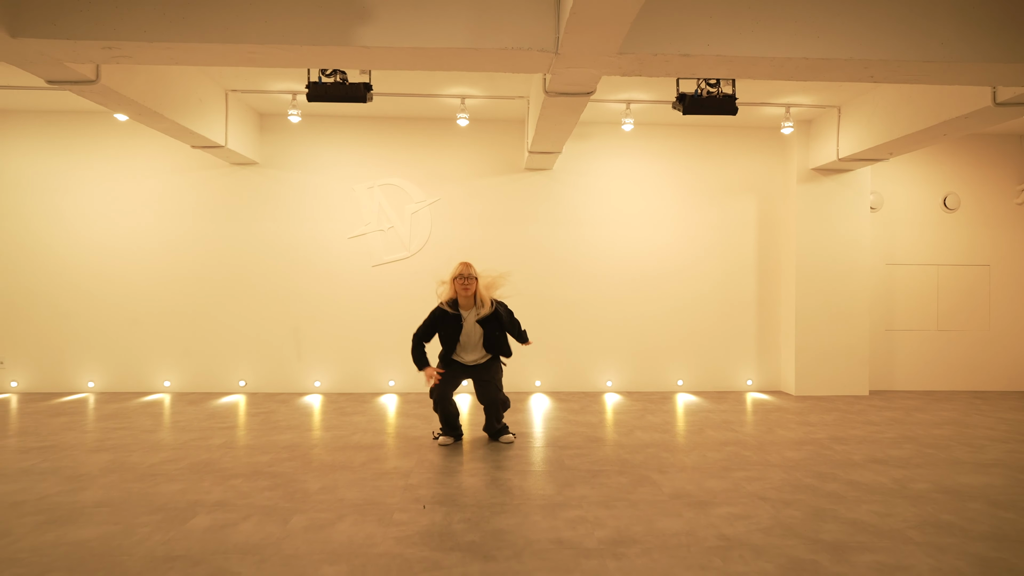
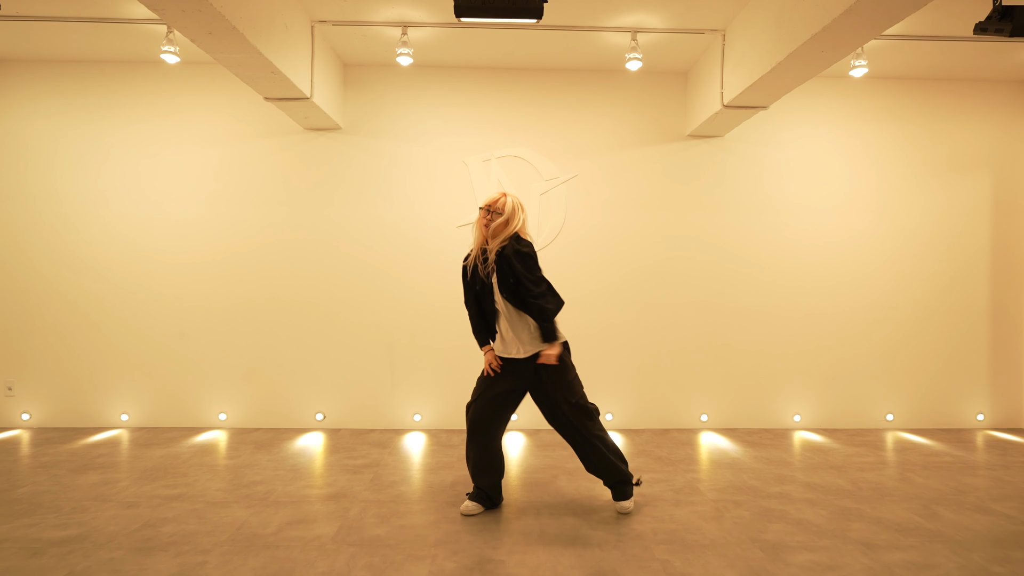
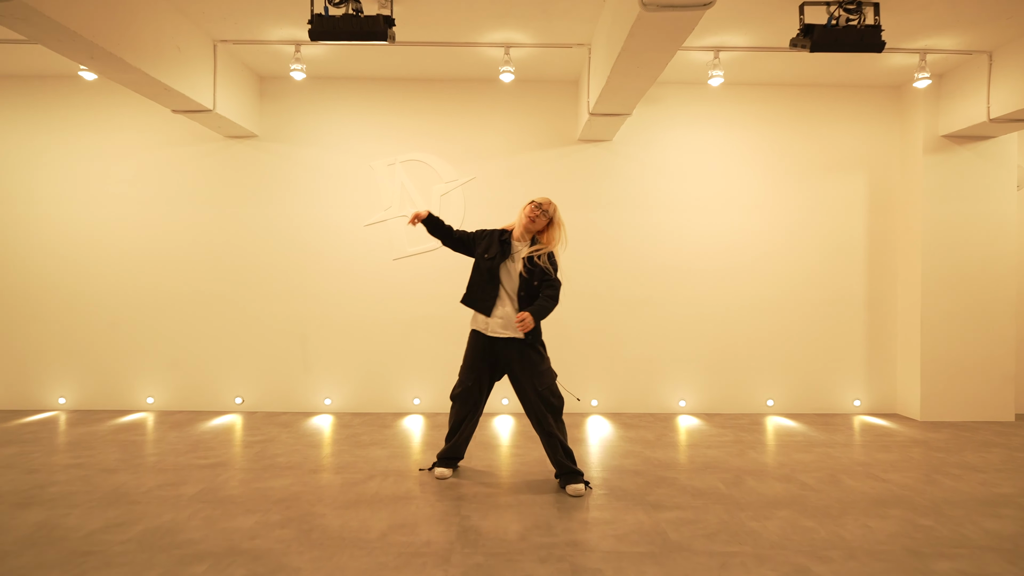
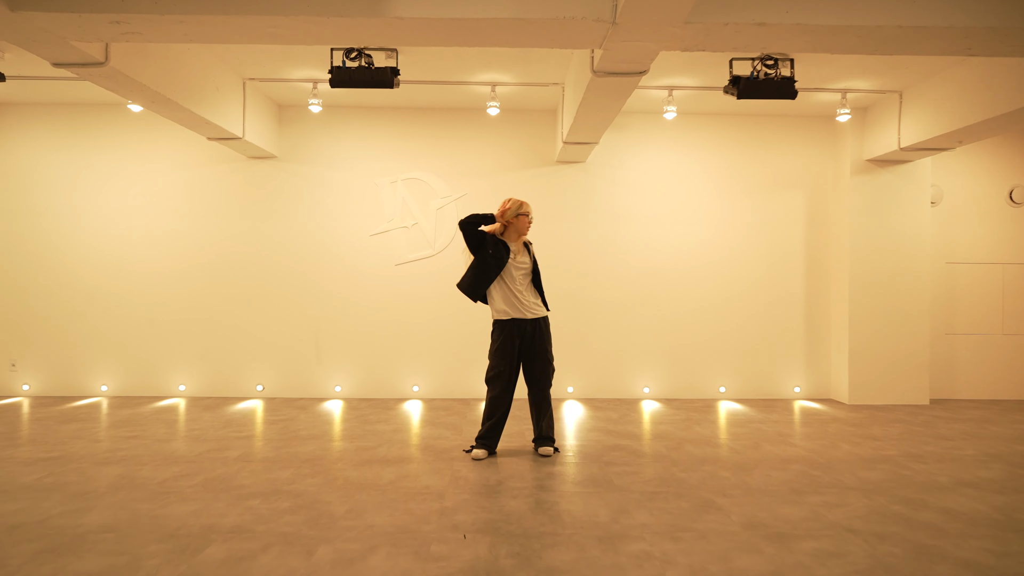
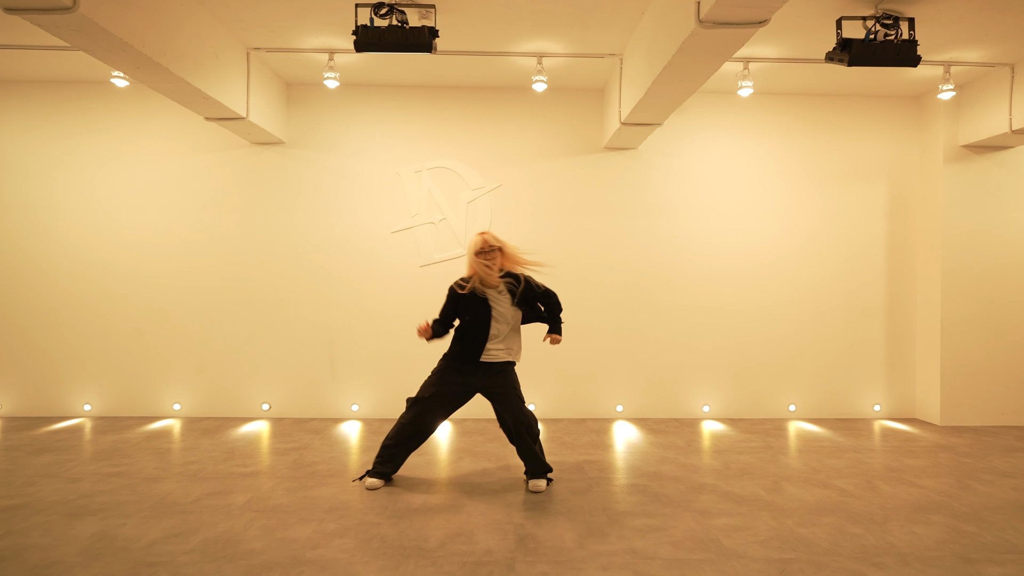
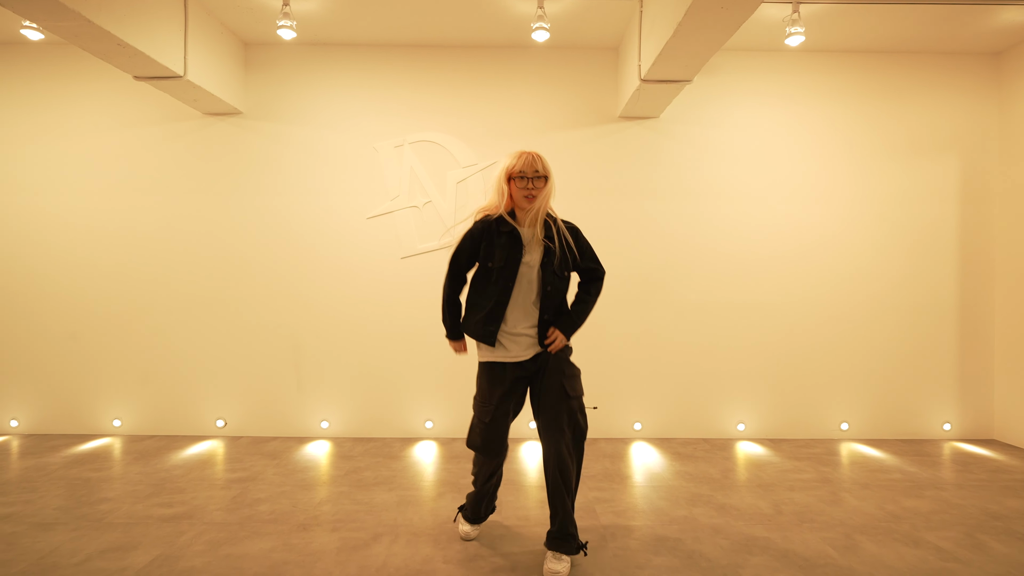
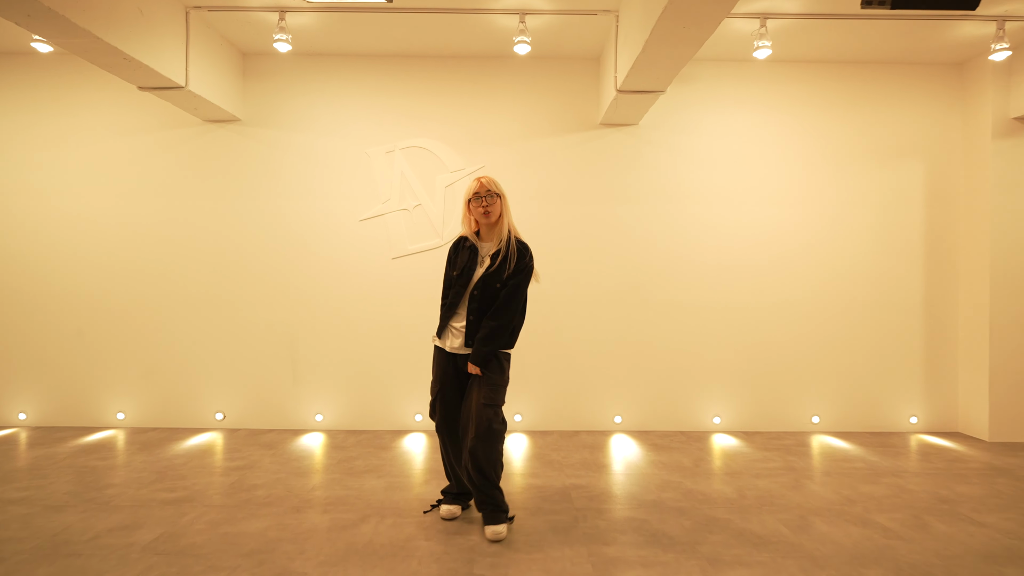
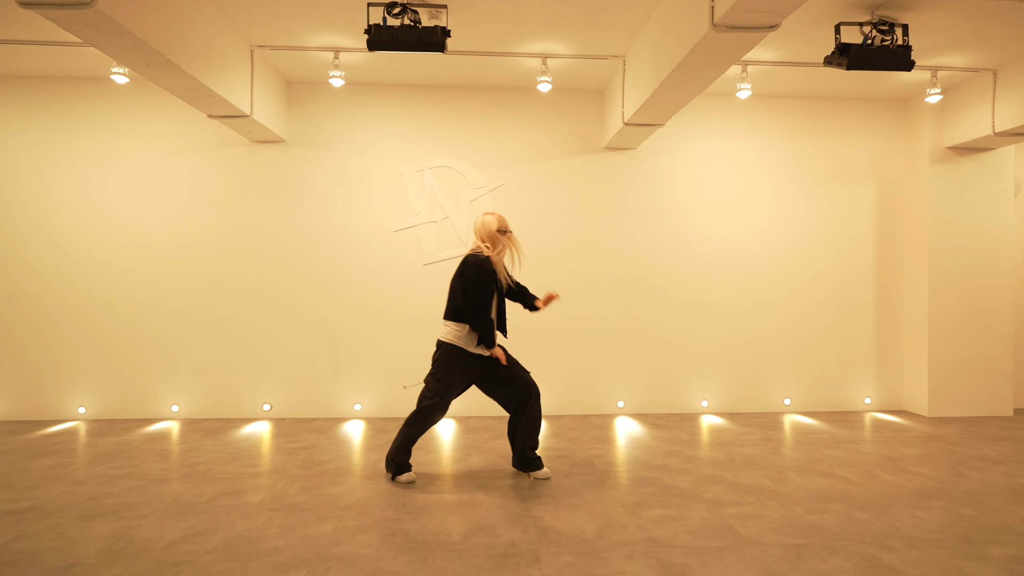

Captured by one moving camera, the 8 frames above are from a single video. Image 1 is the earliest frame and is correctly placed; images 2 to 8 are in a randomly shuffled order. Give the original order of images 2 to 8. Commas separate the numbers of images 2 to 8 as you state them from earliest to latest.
4, 3, 7, 6, 5, 2, 8
